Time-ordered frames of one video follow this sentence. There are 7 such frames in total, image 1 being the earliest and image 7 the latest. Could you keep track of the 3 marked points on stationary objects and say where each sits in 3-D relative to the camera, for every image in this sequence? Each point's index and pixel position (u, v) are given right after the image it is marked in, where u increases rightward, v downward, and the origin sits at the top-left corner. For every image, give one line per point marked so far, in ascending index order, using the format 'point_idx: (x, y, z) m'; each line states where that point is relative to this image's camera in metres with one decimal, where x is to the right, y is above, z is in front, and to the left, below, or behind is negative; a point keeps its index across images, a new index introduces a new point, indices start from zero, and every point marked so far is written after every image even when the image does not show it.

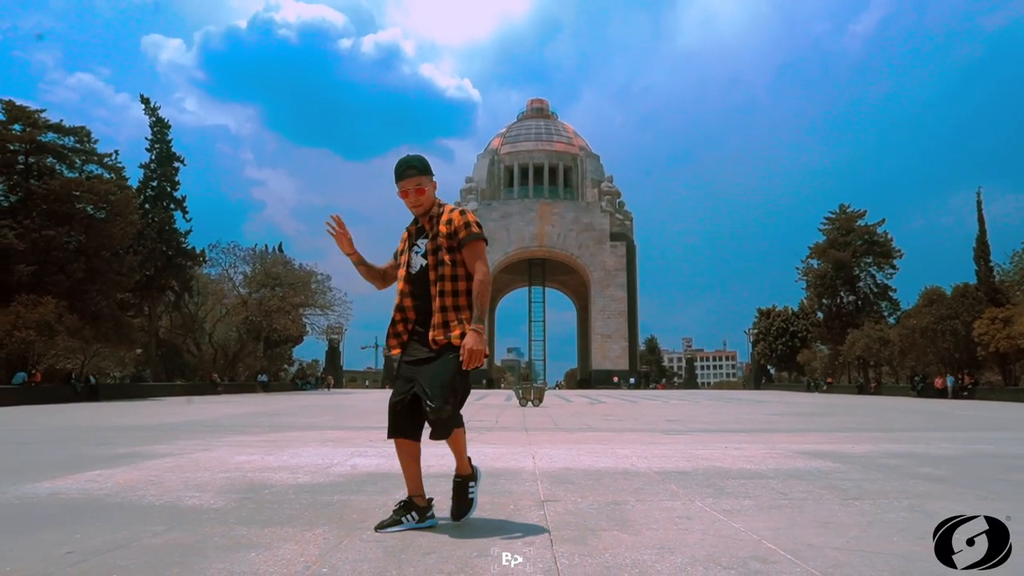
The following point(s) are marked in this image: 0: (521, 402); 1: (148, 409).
0: (+0.3, -3.3, +19.8) m
1: (-9.4, -3.2, +18.6) m
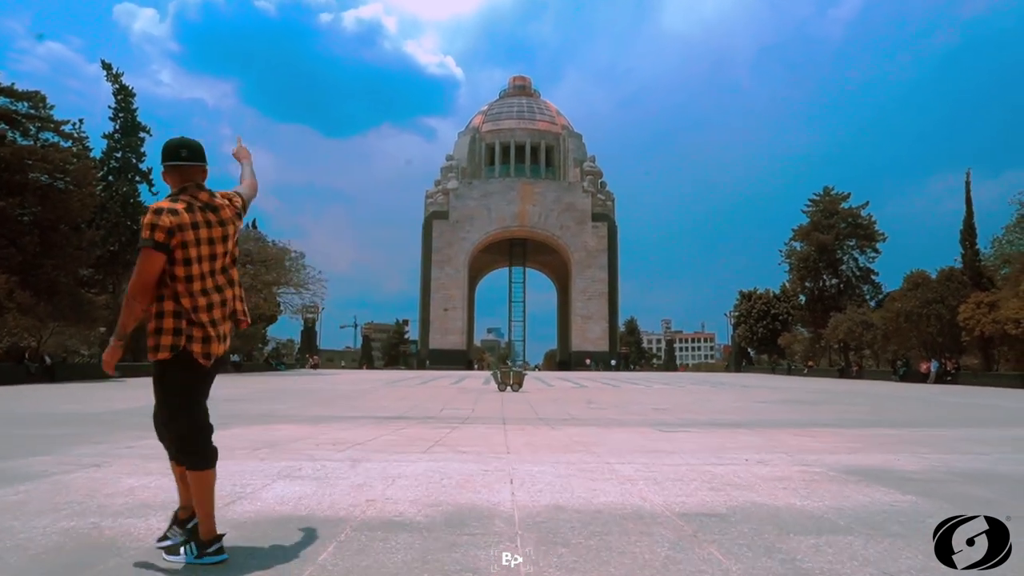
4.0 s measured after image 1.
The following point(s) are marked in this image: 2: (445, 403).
0: (-0.3, -2.7, +19.3) m
1: (-10.0, -2.6, +17.8) m
2: (-1.3, -2.2, +13.4) m
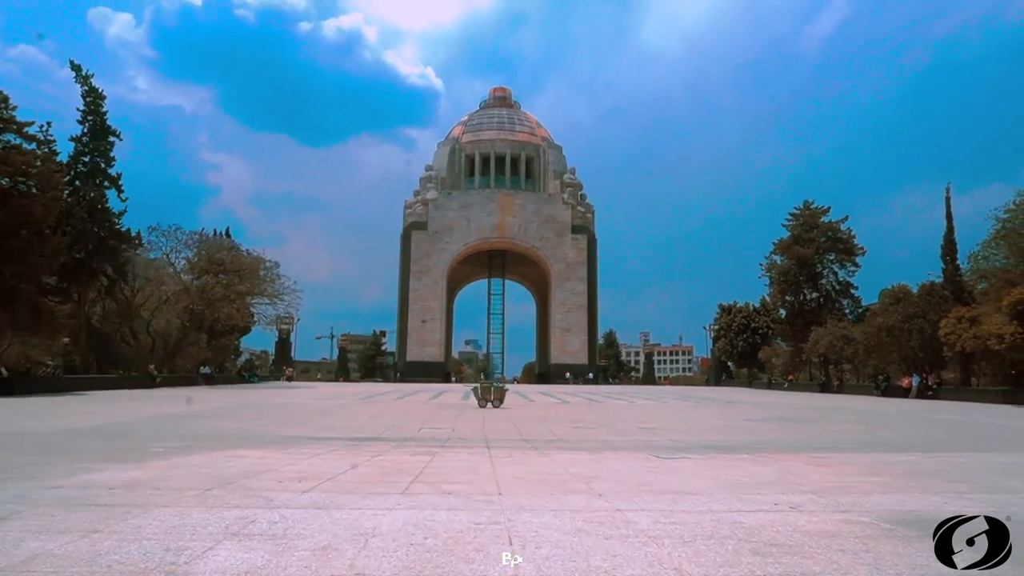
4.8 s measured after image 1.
0: (-0.8, -3.0, +18.9) m
1: (-10.4, -2.8, +17.1) m
2: (-1.6, -2.4, +13.0) m
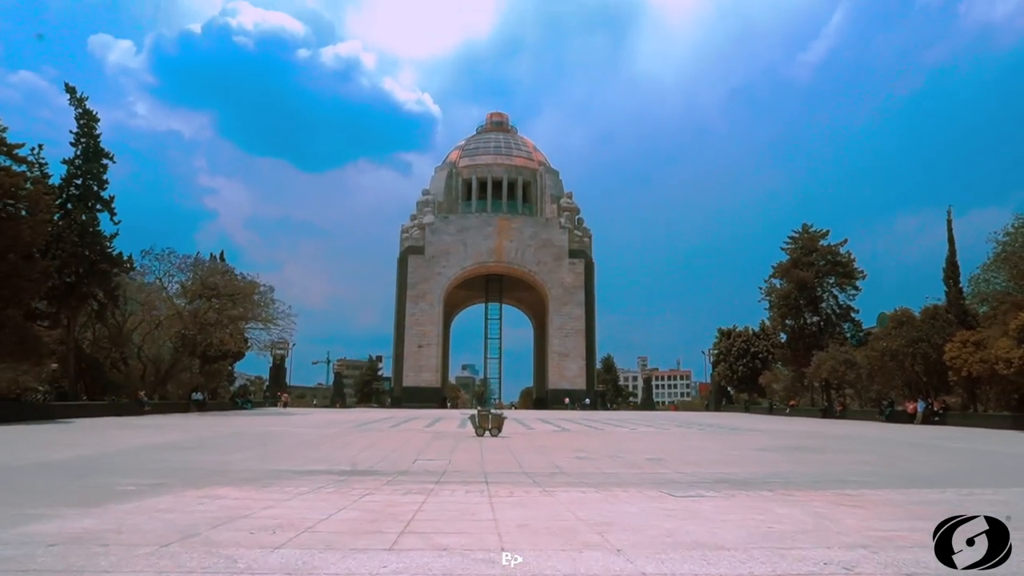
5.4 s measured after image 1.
0: (-0.9, -3.7, +18.4) m
1: (-10.5, -3.4, +16.7) m
2: (-1.6, -2.8, +12.6) m
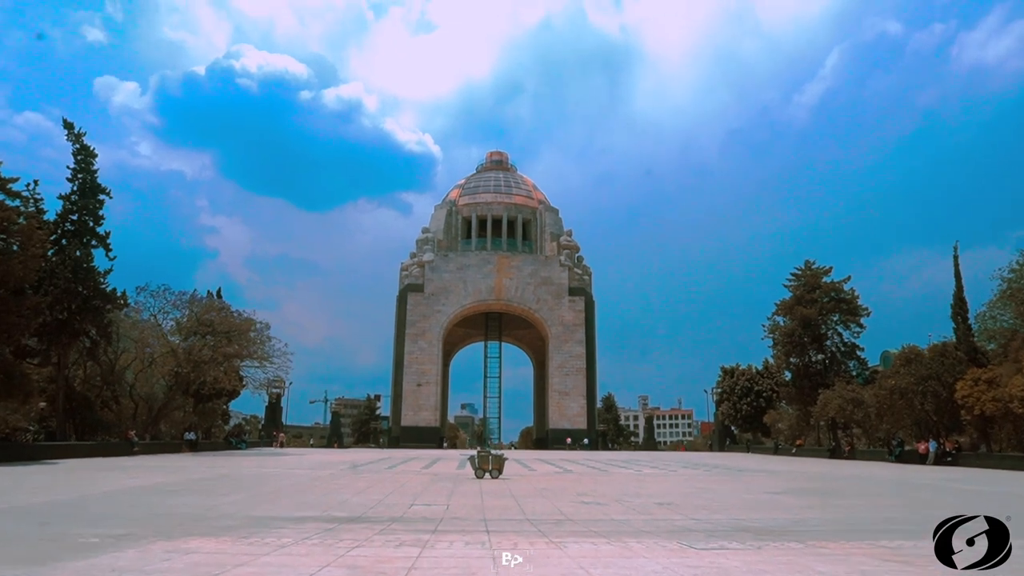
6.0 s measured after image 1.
0: (-0.8, -4.6, +17.9) m
1: (-10.5, -4.2, +16.1) m
2: (-1.6, -3.4, +12.1) m
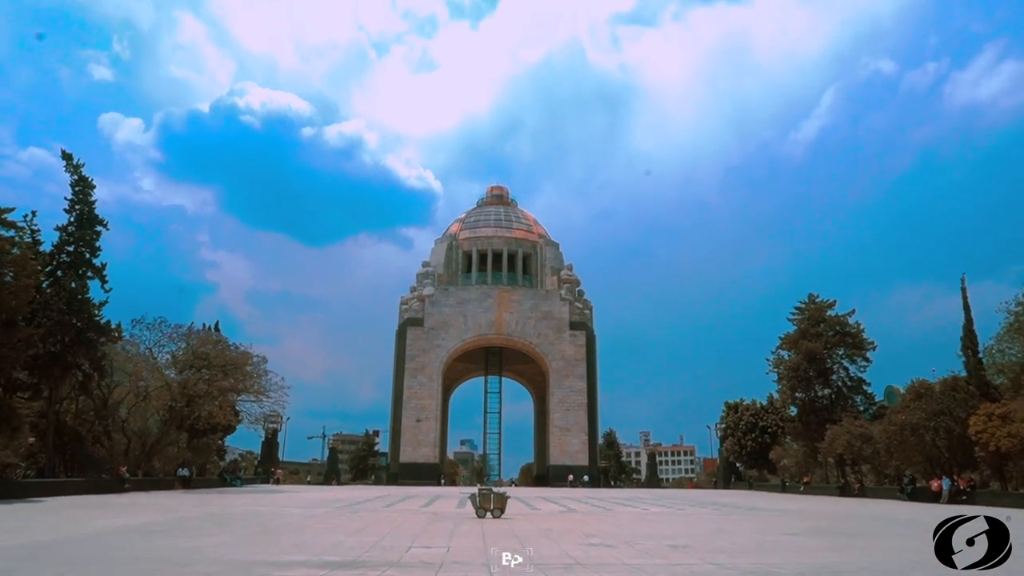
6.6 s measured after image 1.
0: (-0.8, -5.3, +17.3) m
1: (-10.4, -4.9, +15.6) m
2: (-1.6, -3.9, +11.6) m
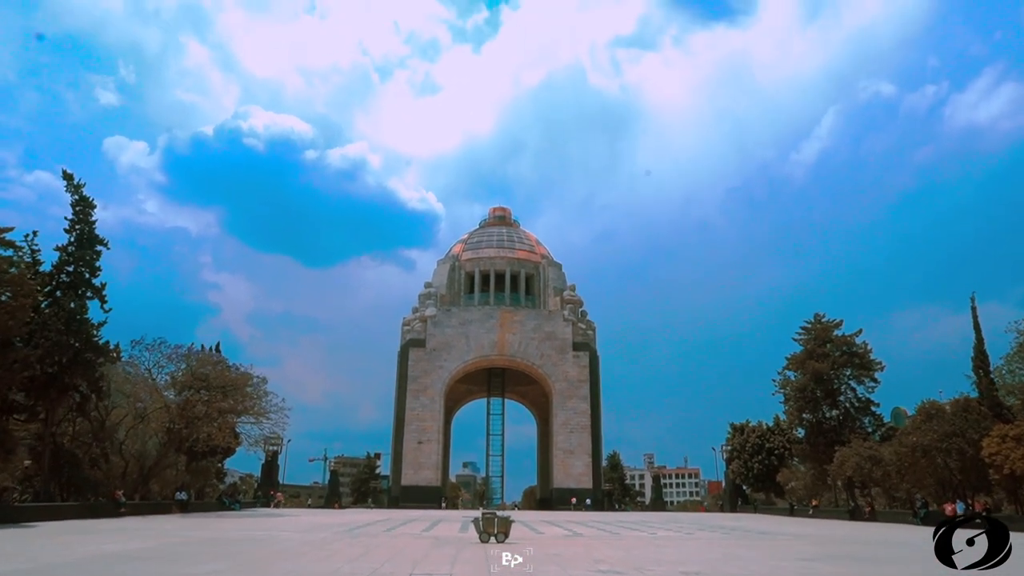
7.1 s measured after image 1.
0: (-0.7, -5.8, +17.0) m
1: (-10.4, -5.3, +15.3) m
2: (-1.5, -4.2, +11.2) m
